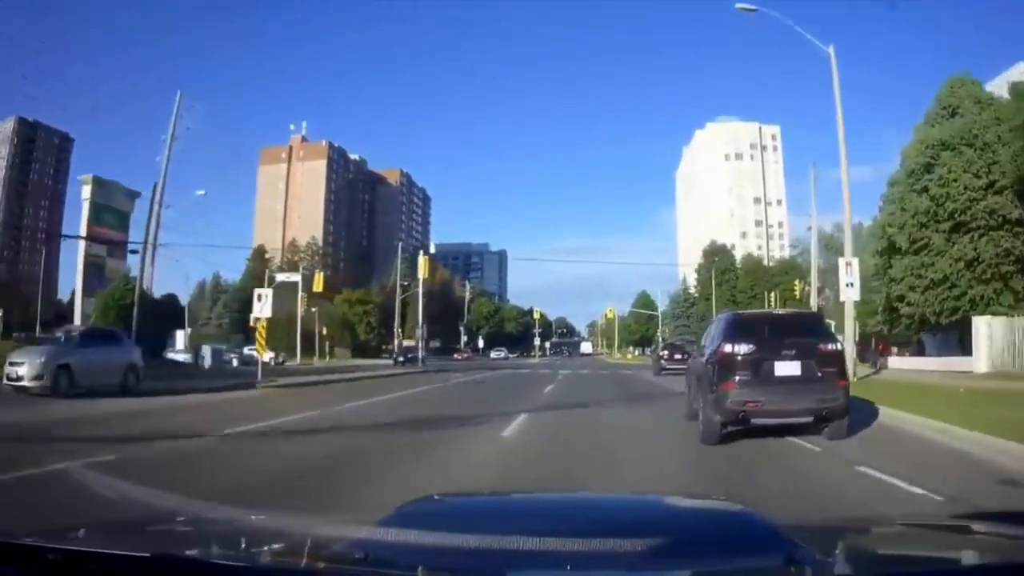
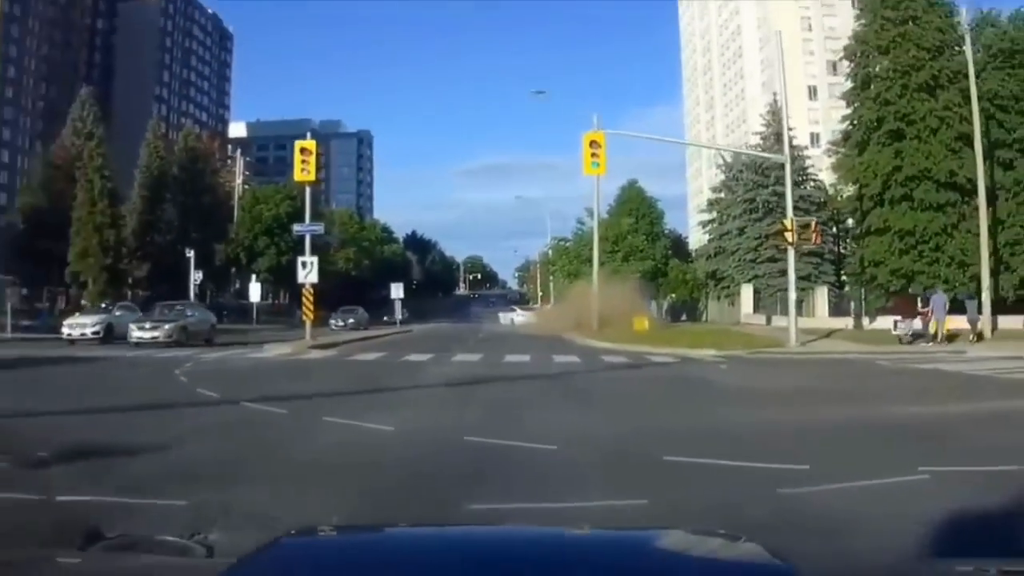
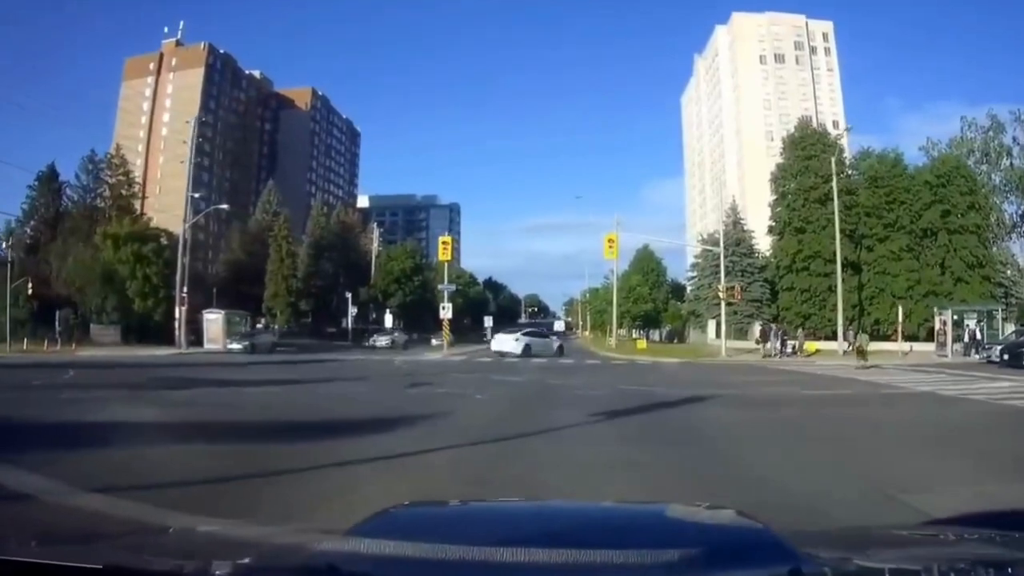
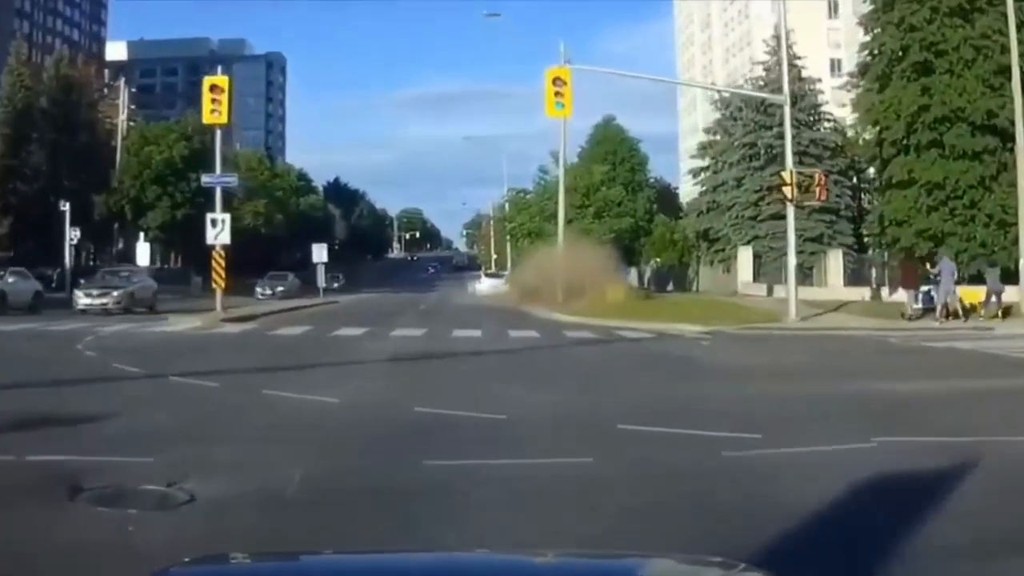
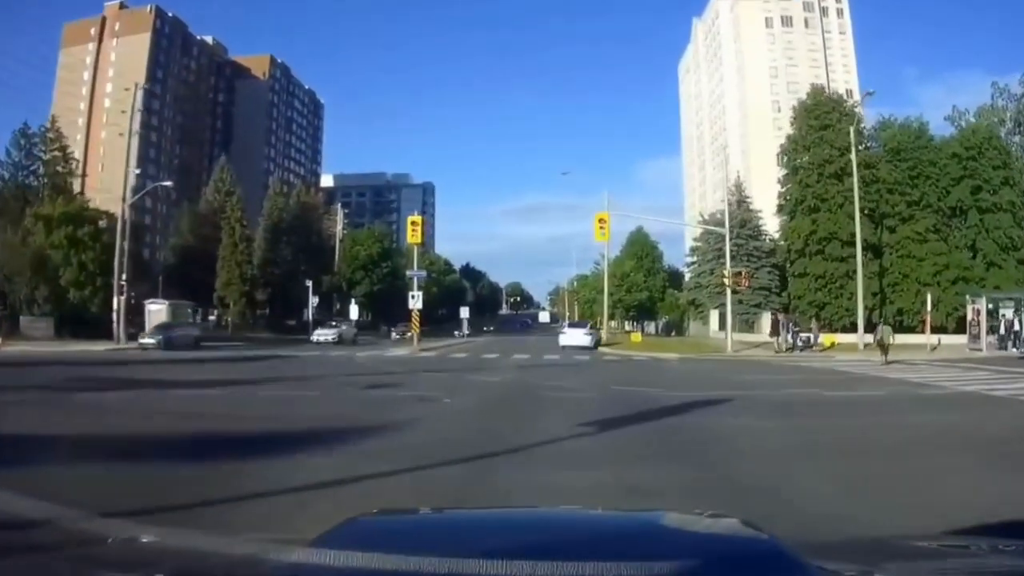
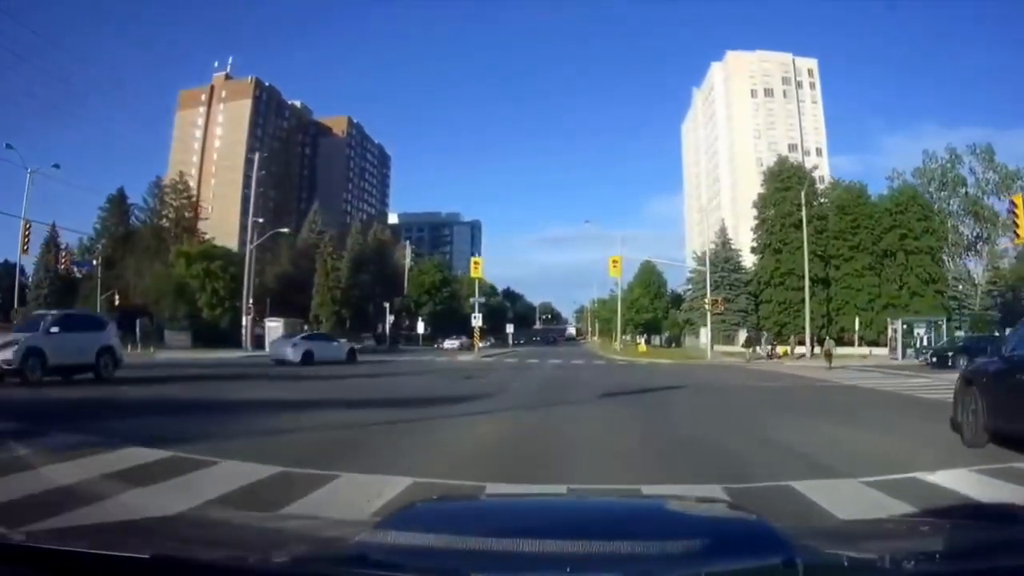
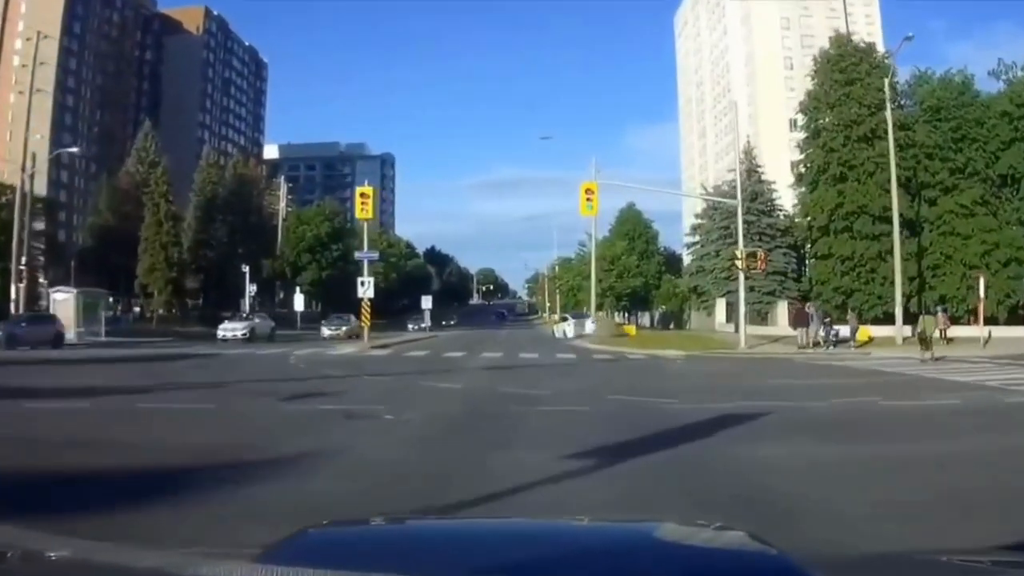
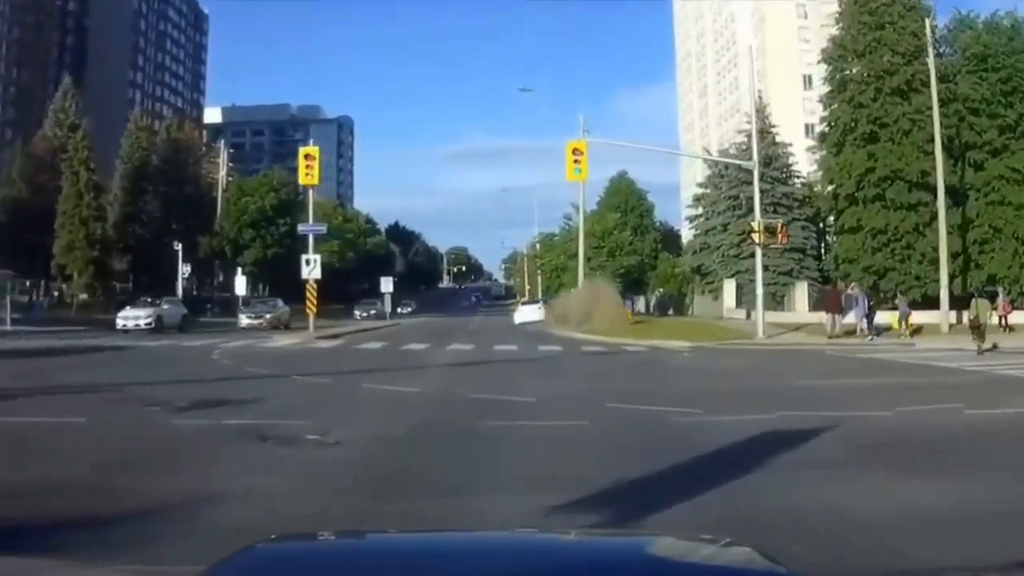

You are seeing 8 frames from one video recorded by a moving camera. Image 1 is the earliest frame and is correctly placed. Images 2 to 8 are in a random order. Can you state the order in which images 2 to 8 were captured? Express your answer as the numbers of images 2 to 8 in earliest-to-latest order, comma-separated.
6, 3, 5, 7, 8, 4, 2
